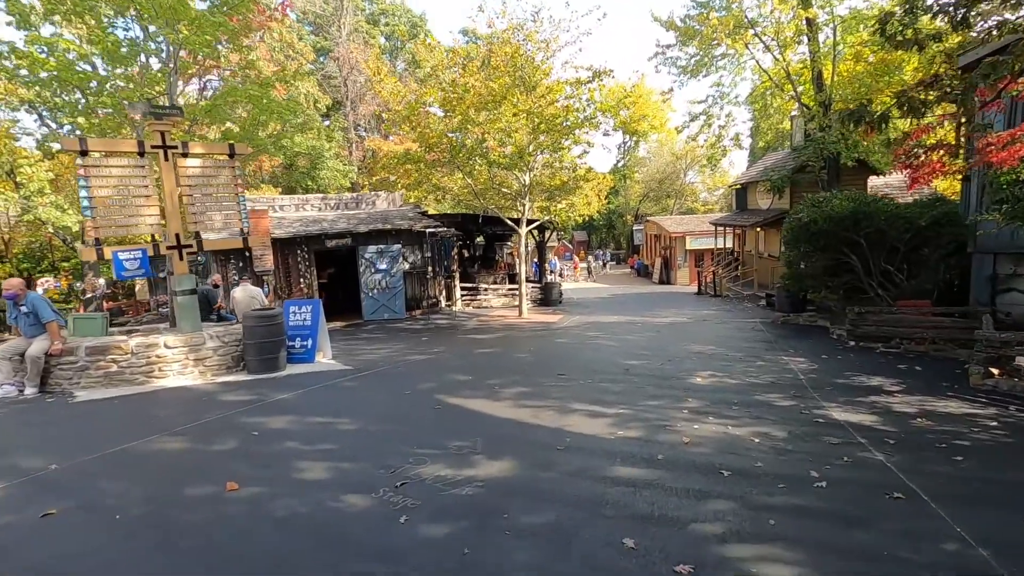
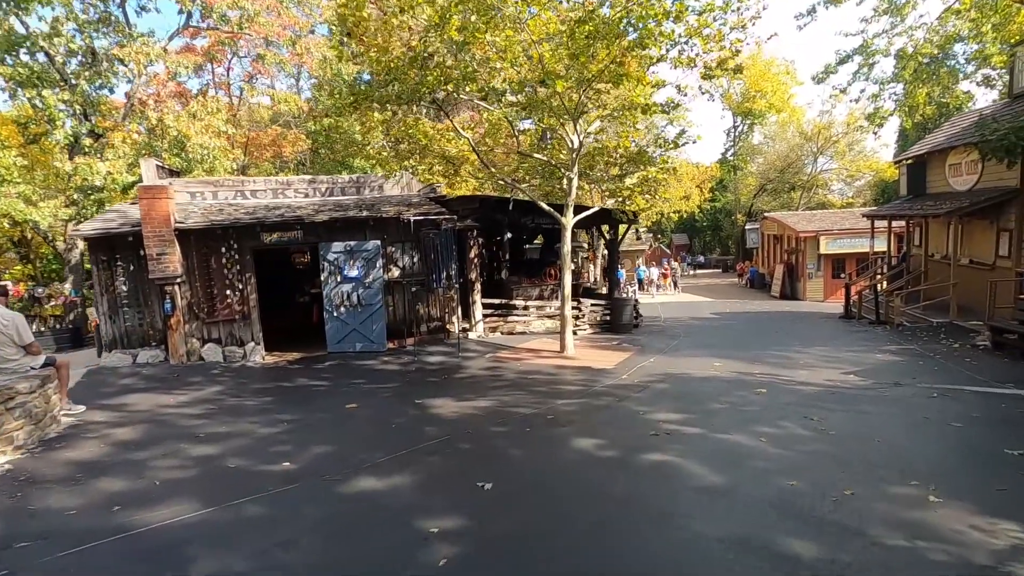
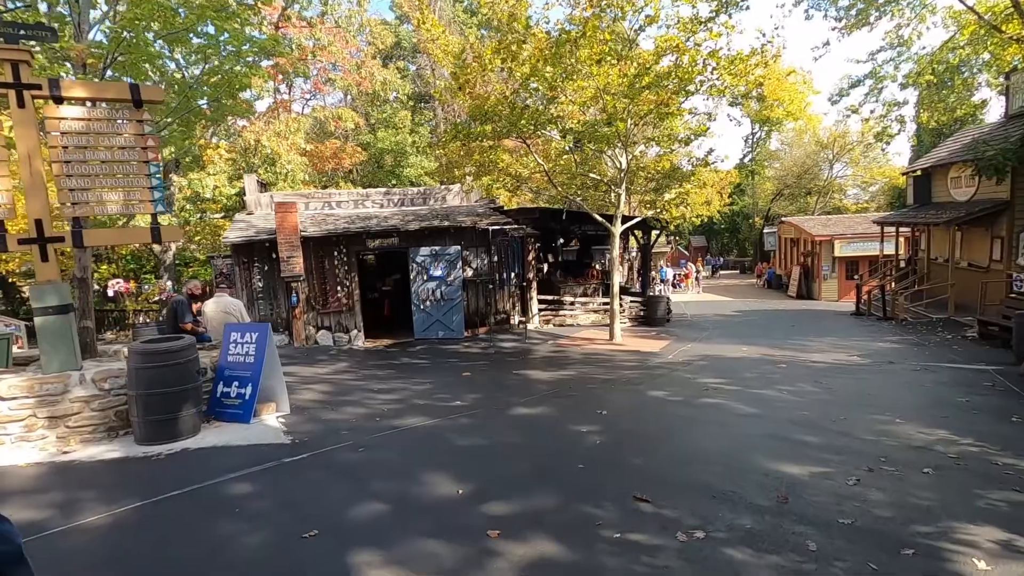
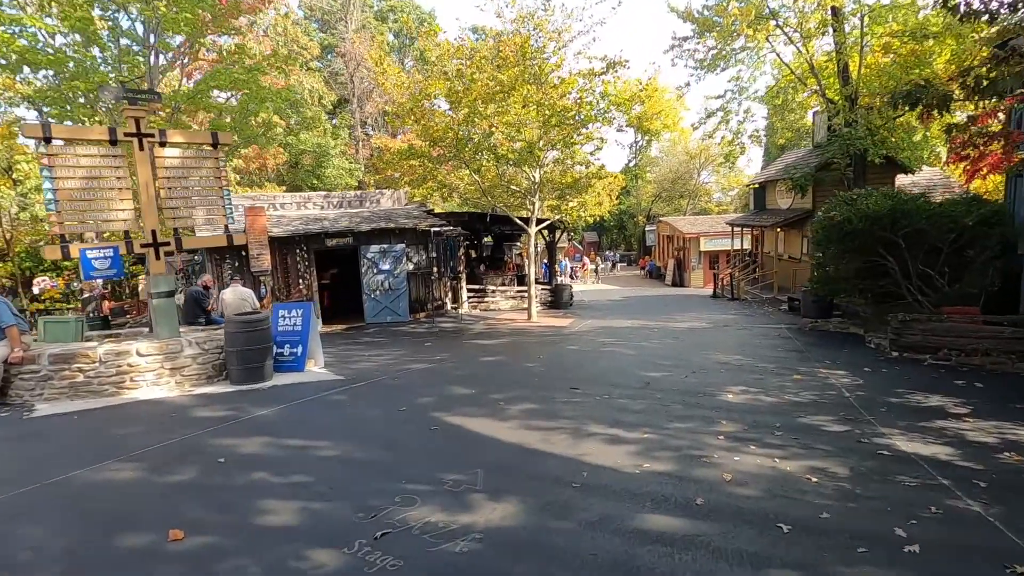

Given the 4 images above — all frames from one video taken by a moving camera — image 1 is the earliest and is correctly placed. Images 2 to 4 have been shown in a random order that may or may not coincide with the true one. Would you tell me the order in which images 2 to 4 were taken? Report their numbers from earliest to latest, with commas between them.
4, 3, 2
